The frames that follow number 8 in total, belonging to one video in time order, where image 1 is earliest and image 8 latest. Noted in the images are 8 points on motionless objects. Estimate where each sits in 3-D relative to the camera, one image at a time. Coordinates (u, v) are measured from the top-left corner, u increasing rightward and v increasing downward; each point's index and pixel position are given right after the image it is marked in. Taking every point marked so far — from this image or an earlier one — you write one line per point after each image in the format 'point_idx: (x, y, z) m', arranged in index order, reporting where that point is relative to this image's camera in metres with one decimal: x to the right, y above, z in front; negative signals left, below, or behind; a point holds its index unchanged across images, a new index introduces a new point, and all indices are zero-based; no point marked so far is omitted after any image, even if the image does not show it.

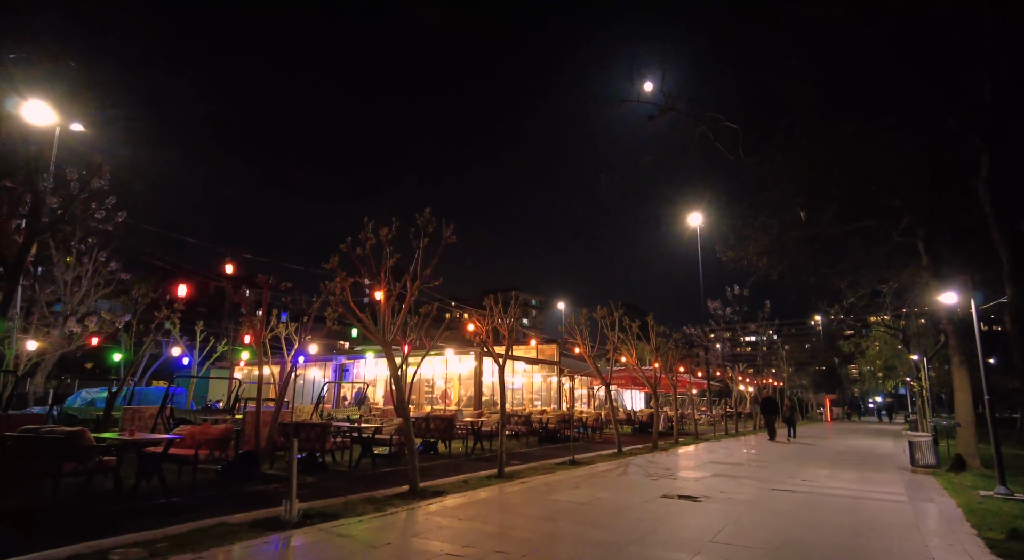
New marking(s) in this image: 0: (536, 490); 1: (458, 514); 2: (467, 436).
0: (+0.3, -3.5, +10.0) m
1: (-0.7, -3.0, +7.8) m
2: (-1.4, -4.0, +15.3) m
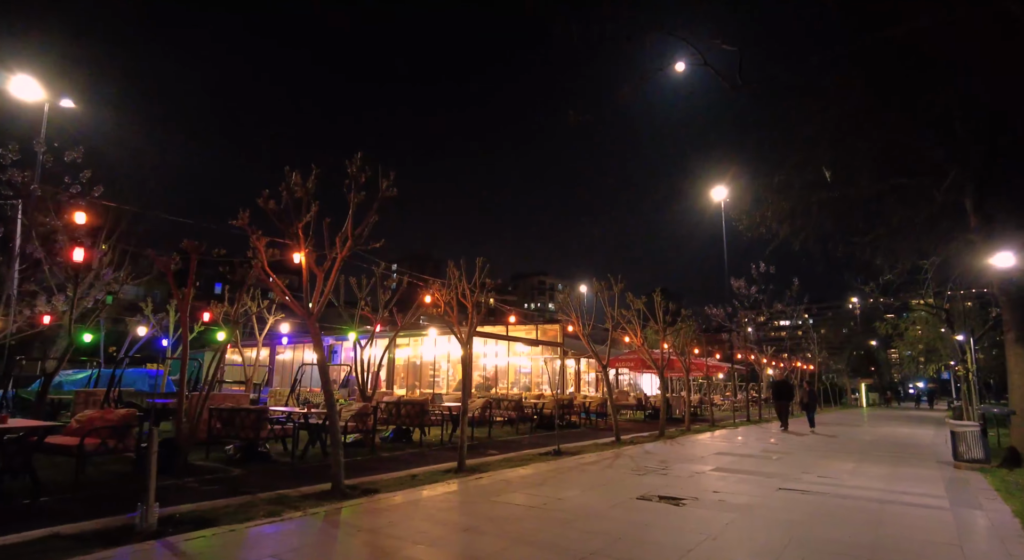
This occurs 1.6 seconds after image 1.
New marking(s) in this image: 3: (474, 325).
0: (-0.3, -2.9, +8.5) m
1: (-1.5, -2.5, +6.3) m
2: (-1.7, -3.3, +13.8) m
3: (-0.7, -0.8, +10.4) m
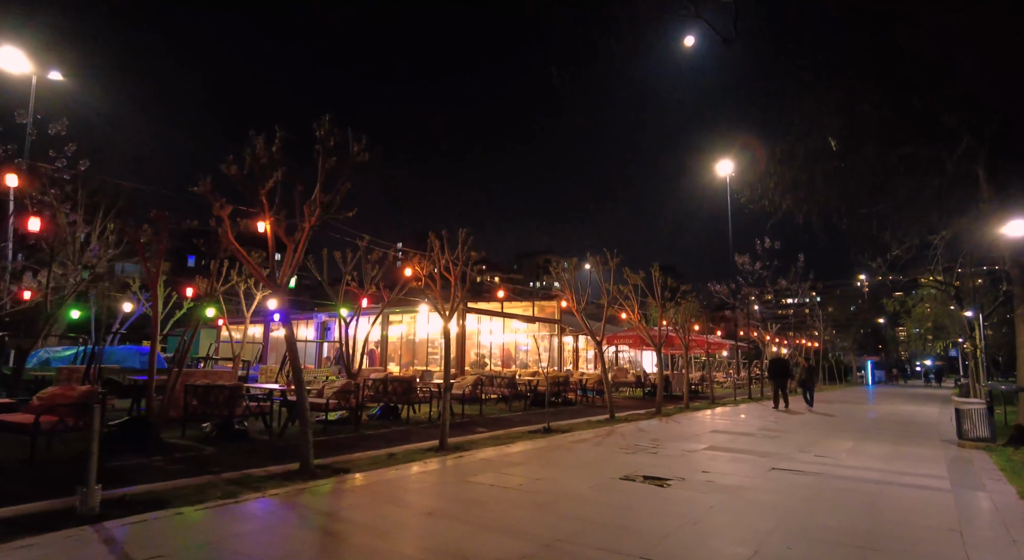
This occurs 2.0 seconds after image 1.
0: (-0.6, -2.5, +8.1) m
1: (-1.8, -2.2, +5.9) m
2: (-2.0, -2.7, +13.5) m
3: (-0.9, -0.3, +10.0) m
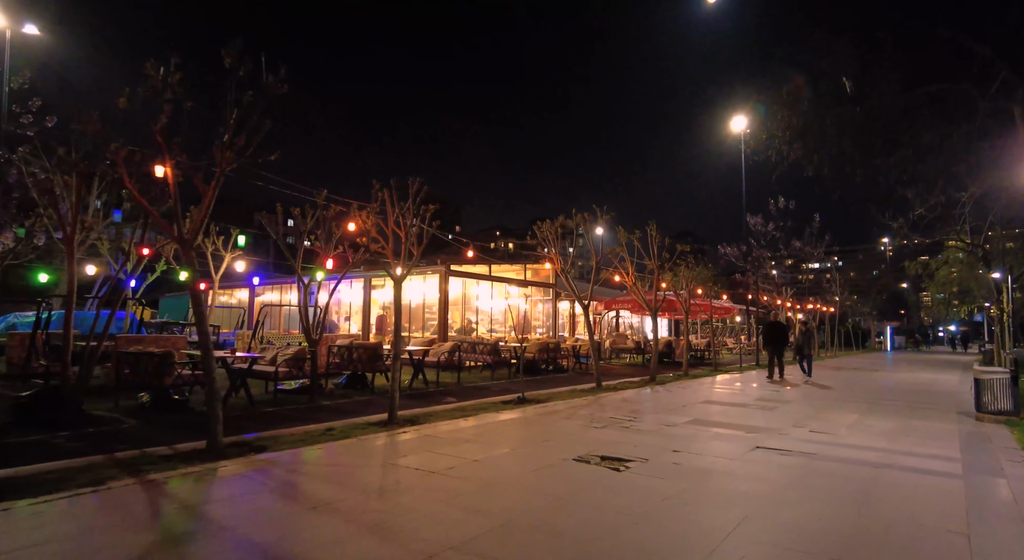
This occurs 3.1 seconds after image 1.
0: (-1.3, -2.0, +7.2) m
1: (-2.5, -1.7, +5.0) m
2: (-2.4, -1.9, +12.6) m
3: (-1.5, +0.3, +9.0) m
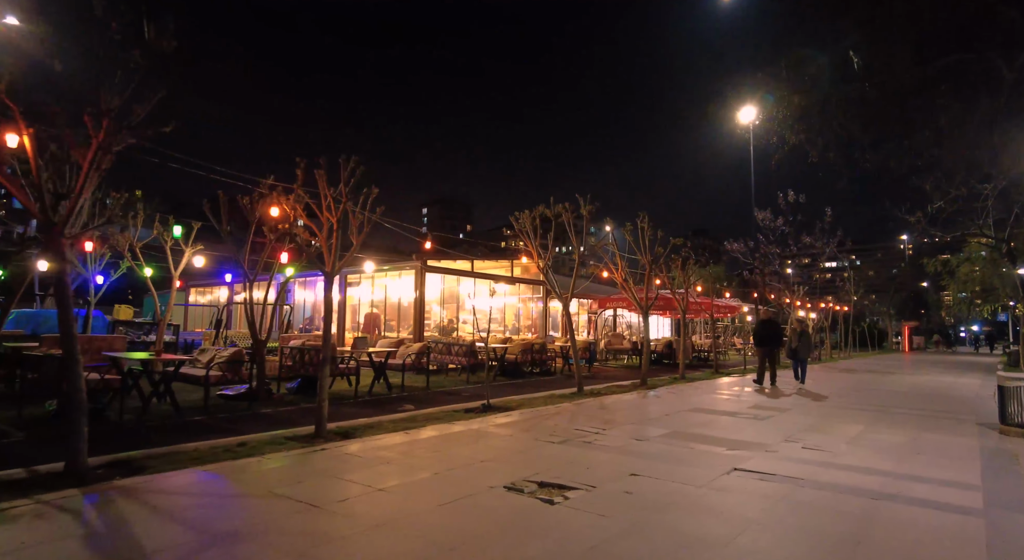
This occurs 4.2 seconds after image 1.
0: (-2.0, -1.9, +6.2) m
1: (-3.2, -1.7, +4.0) m
2: (-3.0, -1.8, +11.6) m
3: (-2.2, +0.4, +7.9) m
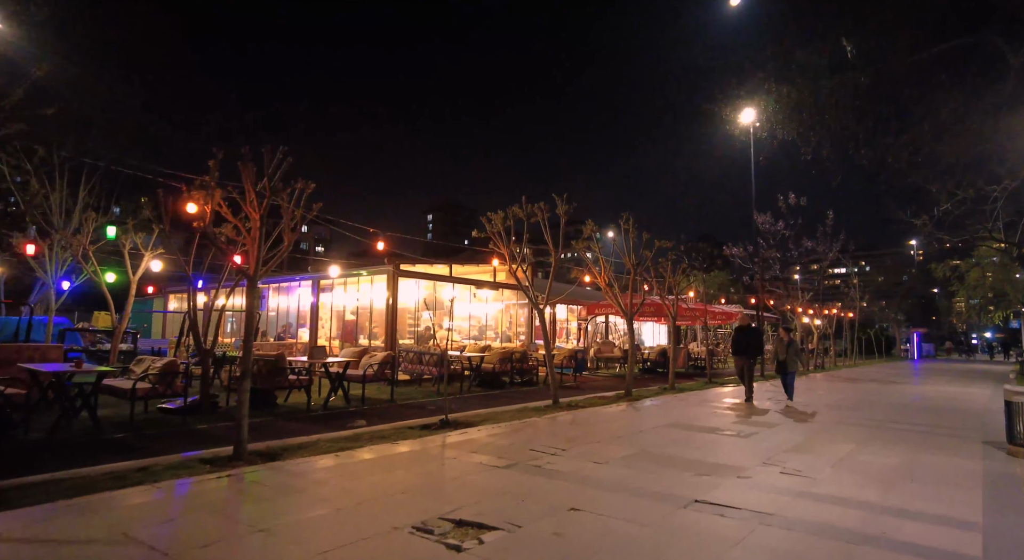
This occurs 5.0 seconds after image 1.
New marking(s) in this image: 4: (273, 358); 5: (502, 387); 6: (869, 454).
0: (-2.6, -1.9, +5.4) m
1: (-3.9, -1.7, +3.2) m
2: (-3.6, -1.9, +10.8) m
3: (-2.8, +0.4, +7.2) m
4: (-4.0, -1.3, +10.2) m
5: (-0.3, -2.6, +14.7) m
6: (+4.7, -2.2, +7.9) m
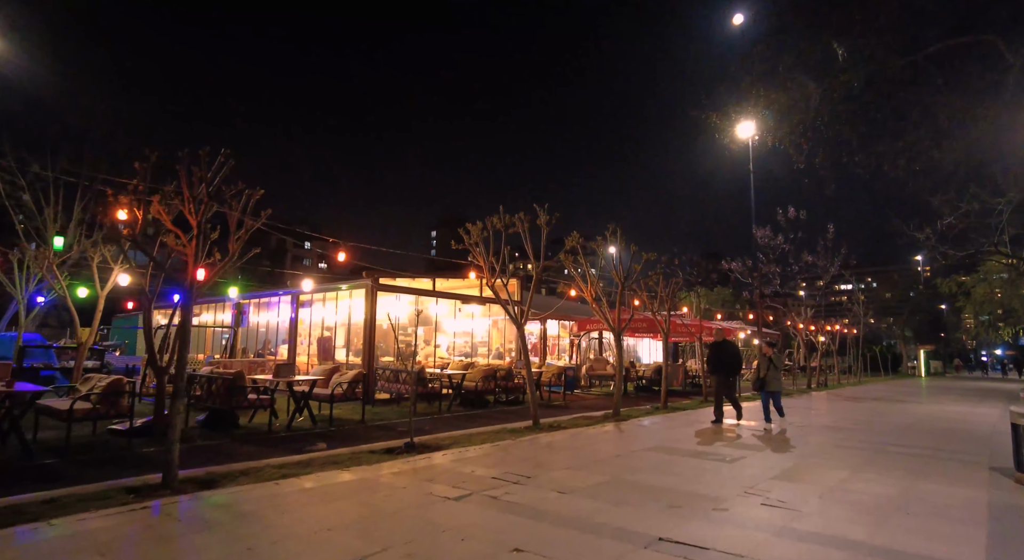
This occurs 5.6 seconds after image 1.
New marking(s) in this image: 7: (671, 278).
0: (-3.1, -2.0, +4.8) m
1: (-4.4, -1.7, +2.7) m
2: (-4.0, -2.1, +10.2) m
3: (-3.3, +0.2, +6.7) m
4: (-4.4, -1.5, +9.6) m
5: (-0.6, -2.9, +14.1) m
6: (+4.2, -2.4, +7.2) m
7: (+4.7, +0.1, +17.3) m
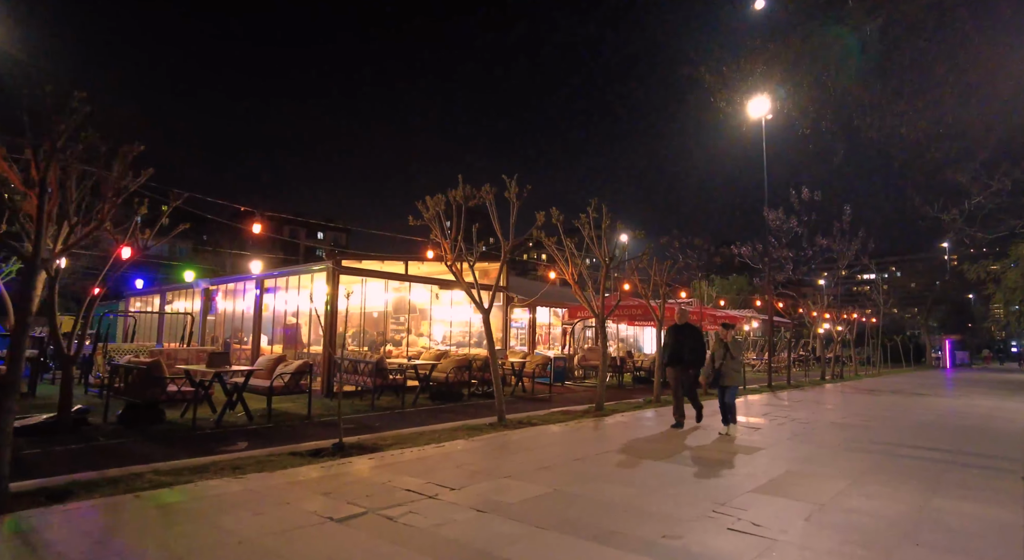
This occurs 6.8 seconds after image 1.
0: (-3.9, -1.8, +3.7) m
1: (-5.3, -1.5, +1.6) m
2: (-4.7, -1.8, +9.2) m
3: (-4.1, +0.5, +5.6) m
4: (-5.1, -1.2, +8.6) m
5: (-1.2, -2.6, +12.9) m
6: (+3.5, -2.1, +5.9) m
7: (+4.2, +0.5, +15.9) m
